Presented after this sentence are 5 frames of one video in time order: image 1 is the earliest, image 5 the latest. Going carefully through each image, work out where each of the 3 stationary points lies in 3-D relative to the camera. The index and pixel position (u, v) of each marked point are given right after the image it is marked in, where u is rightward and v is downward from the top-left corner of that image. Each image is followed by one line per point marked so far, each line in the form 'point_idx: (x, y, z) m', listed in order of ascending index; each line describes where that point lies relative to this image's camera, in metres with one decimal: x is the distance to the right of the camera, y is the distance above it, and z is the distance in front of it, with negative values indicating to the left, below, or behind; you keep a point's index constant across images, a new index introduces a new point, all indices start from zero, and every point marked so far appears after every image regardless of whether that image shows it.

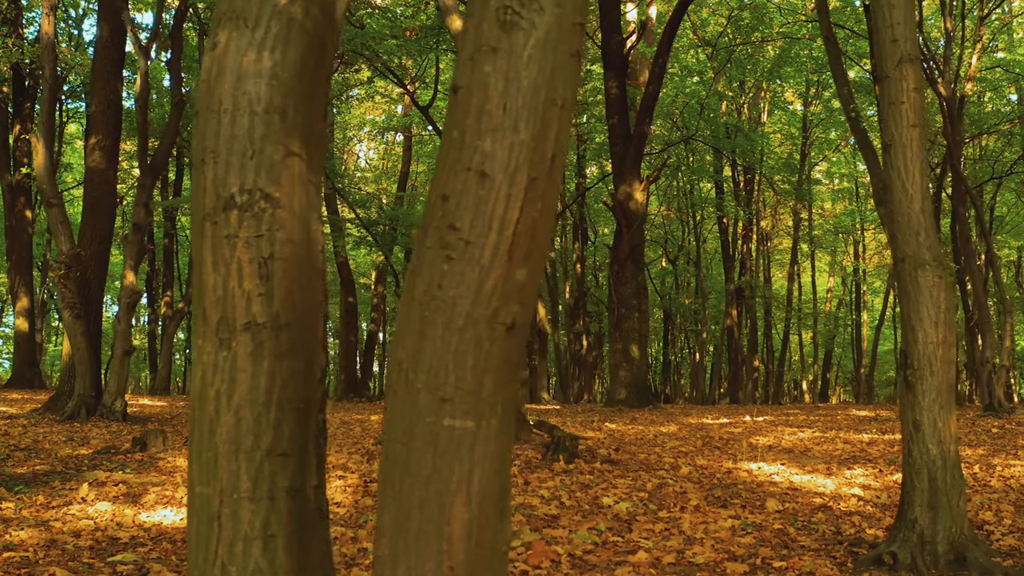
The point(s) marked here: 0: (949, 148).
0: (+10.3, +3.3, +16.7) m
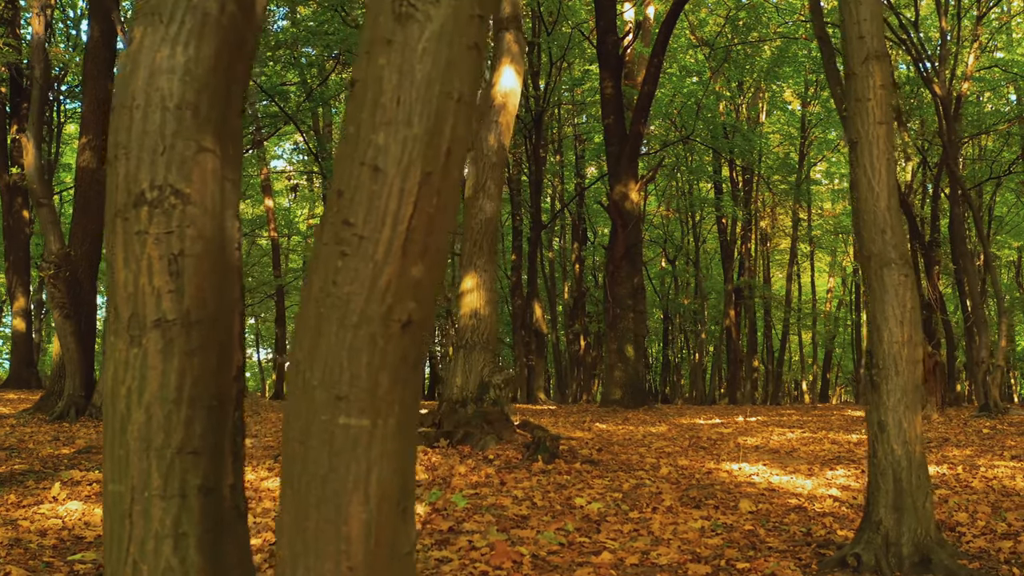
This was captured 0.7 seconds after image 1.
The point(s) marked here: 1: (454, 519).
0: (+10.2, +3.3, +16.6) m
1: (-0.4, -1.6, +4.9) m
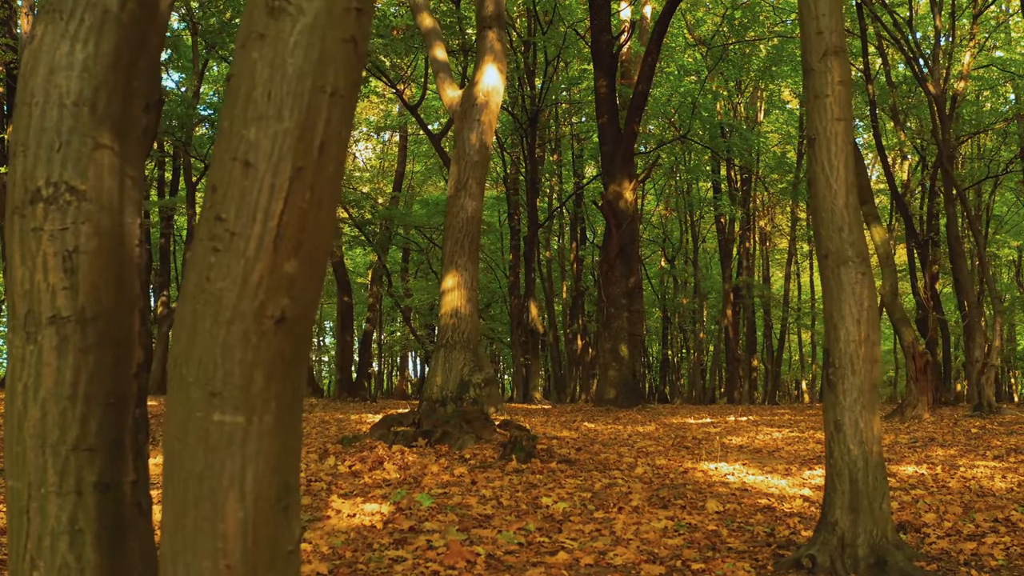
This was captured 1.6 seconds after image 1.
0: (+10.0, +3.3, +16.5) m
1: (-0.7, -1.6, +4.8) m
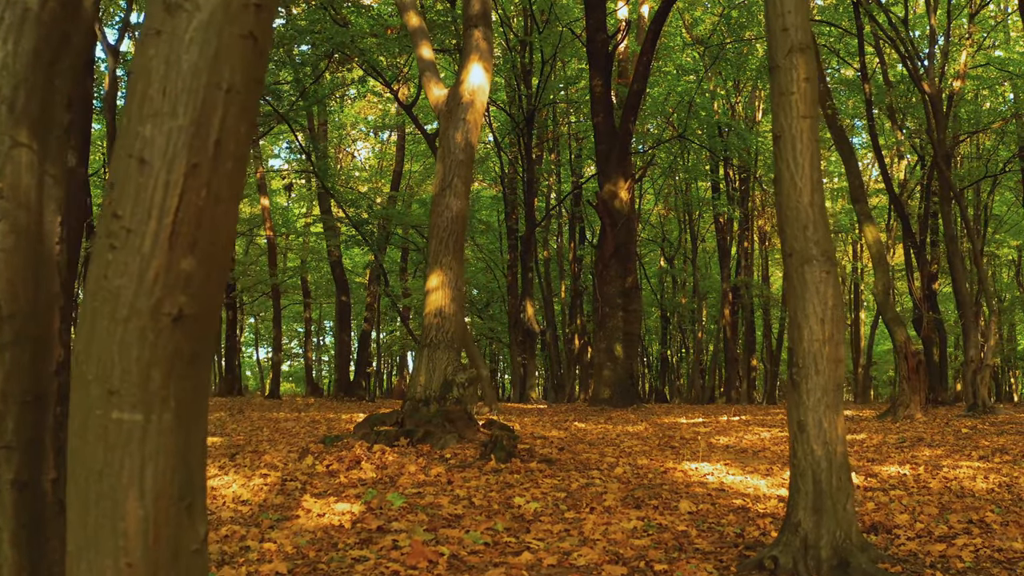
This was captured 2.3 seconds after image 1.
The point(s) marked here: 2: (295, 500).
0: (+9.9, +3.3, +16.5) m
1: (-0.9, -1.6, +4.8) m
2: (-1.6, -1.6, +5.3) m
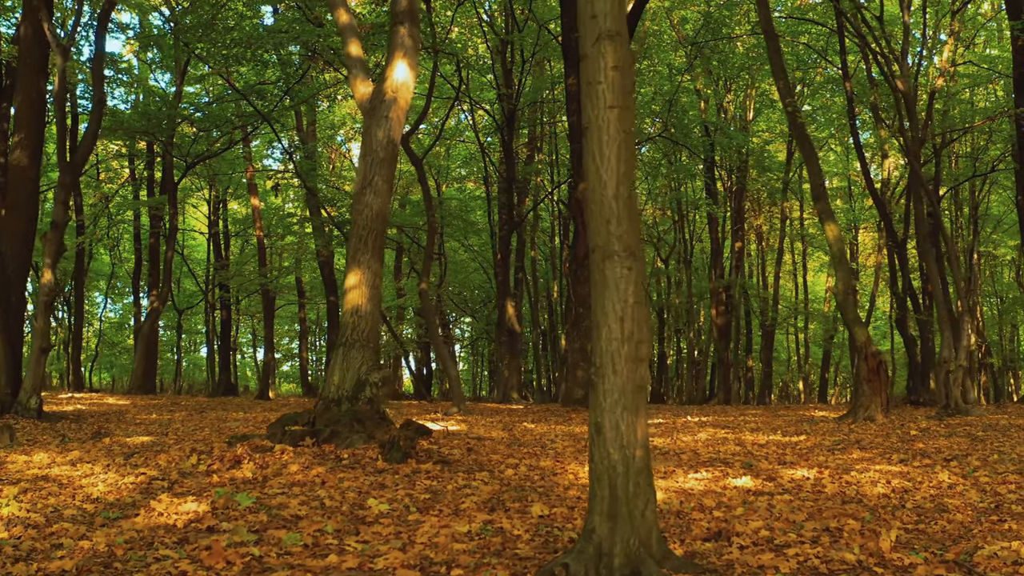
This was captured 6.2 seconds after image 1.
0: (+9.1, +3.3, +16.1) m
1: (-1.9, -1.6, +4.8) m
2: (-2.7, -1.6, +5.3) m
